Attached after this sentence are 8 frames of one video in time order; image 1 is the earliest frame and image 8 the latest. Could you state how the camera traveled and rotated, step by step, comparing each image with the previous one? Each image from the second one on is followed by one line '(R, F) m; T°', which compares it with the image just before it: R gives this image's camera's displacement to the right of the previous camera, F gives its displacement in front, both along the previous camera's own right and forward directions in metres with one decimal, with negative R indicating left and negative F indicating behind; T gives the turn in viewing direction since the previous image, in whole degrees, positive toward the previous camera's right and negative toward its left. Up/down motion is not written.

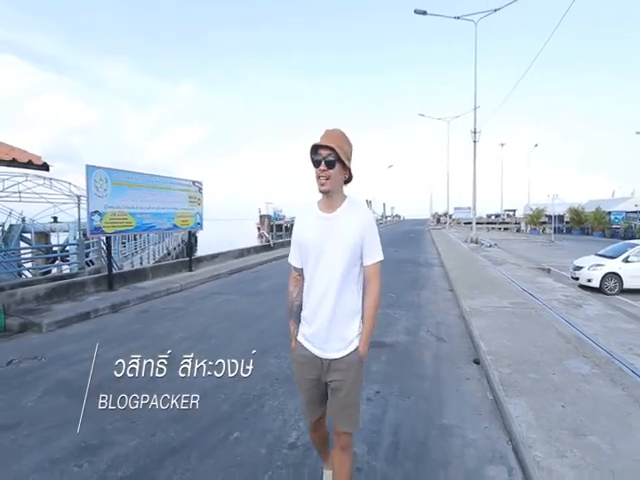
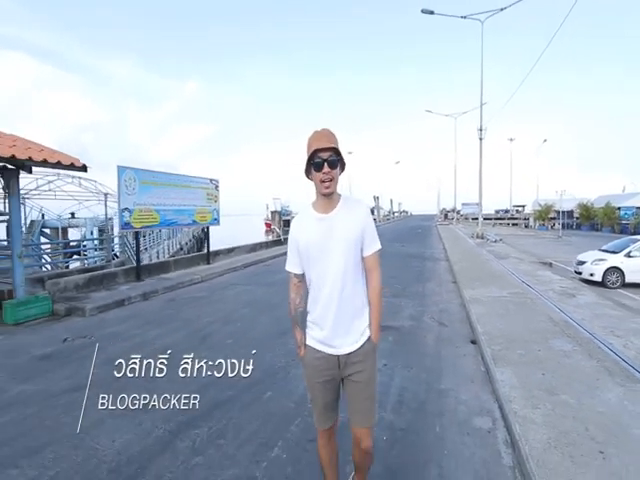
(-0.2, -0.8) m; -1°
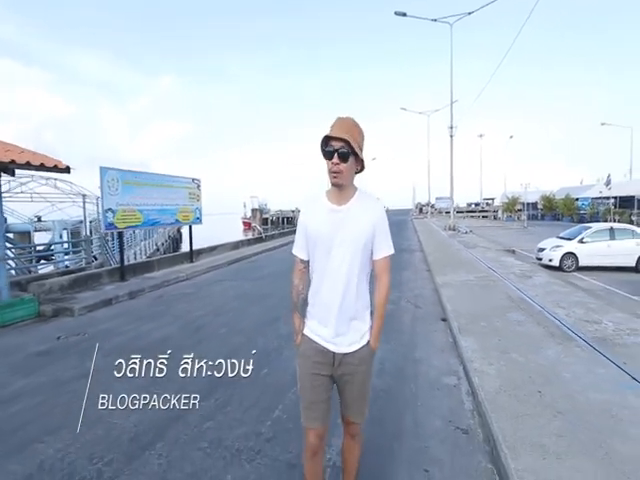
(-0.1, -0.6) m; +4°
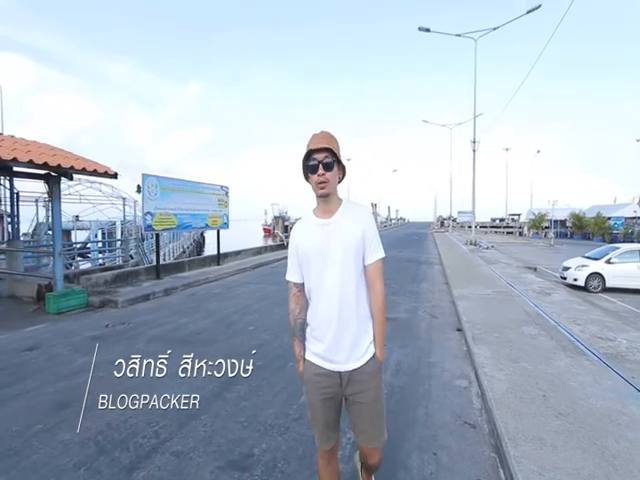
(-0.1, -0.6) m; -4°
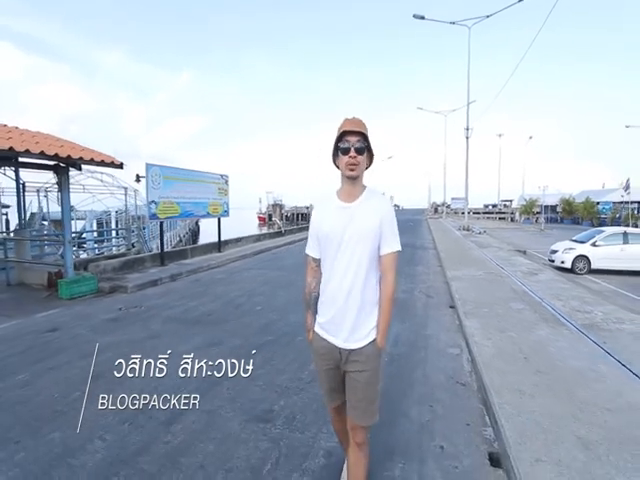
(-0.2, -0.4) m; +1°
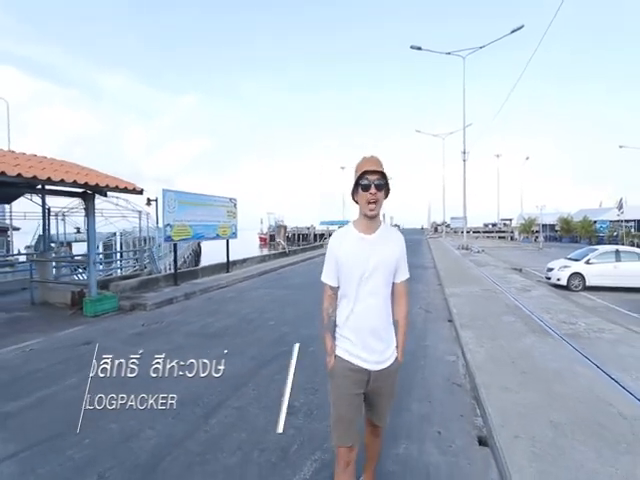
(-0.2, -0.8) m; 0°
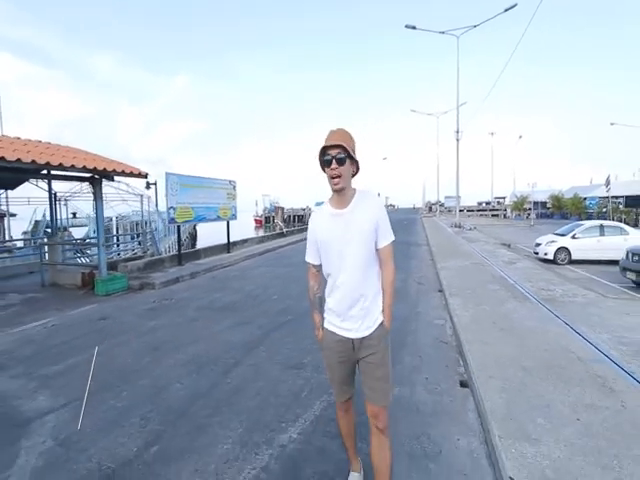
(-0.1, -0.5) m; +1°
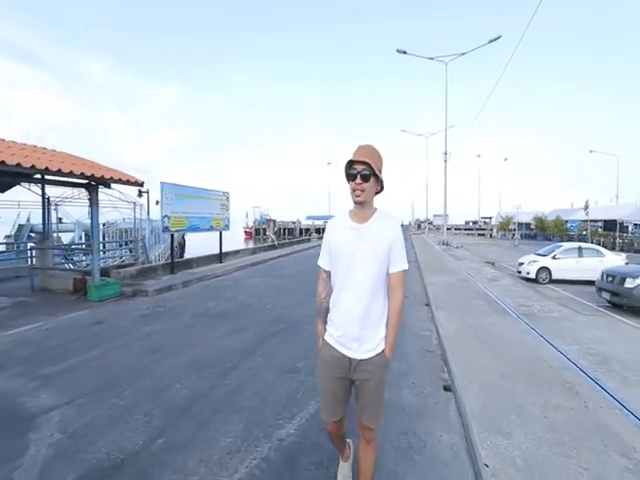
(-0.1, -0.4) m; +2°
